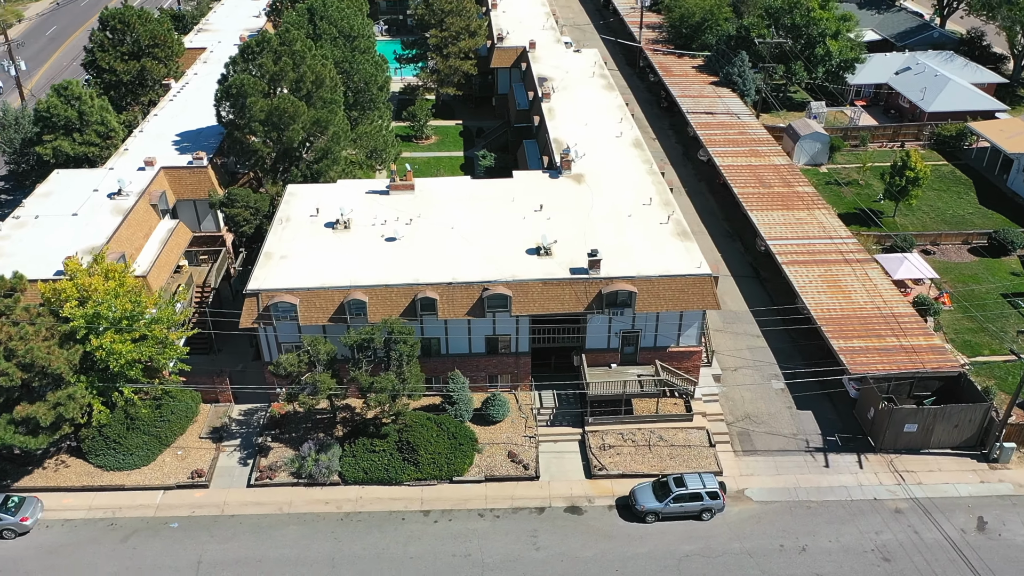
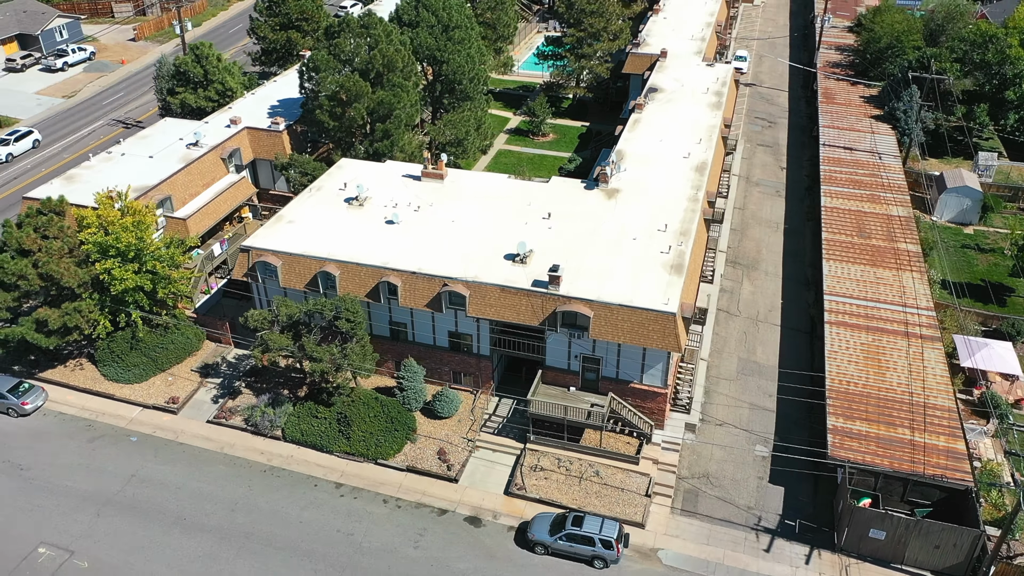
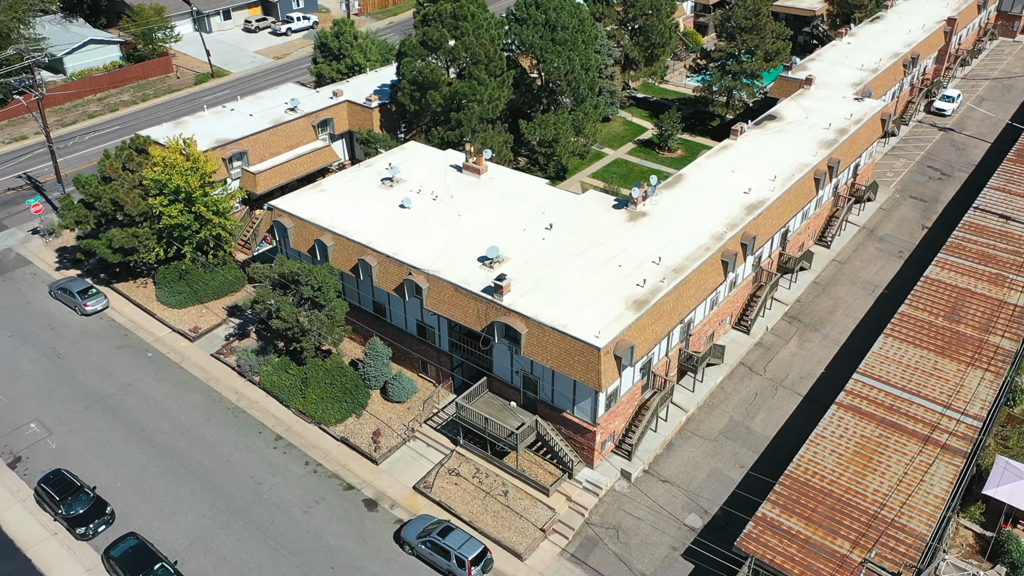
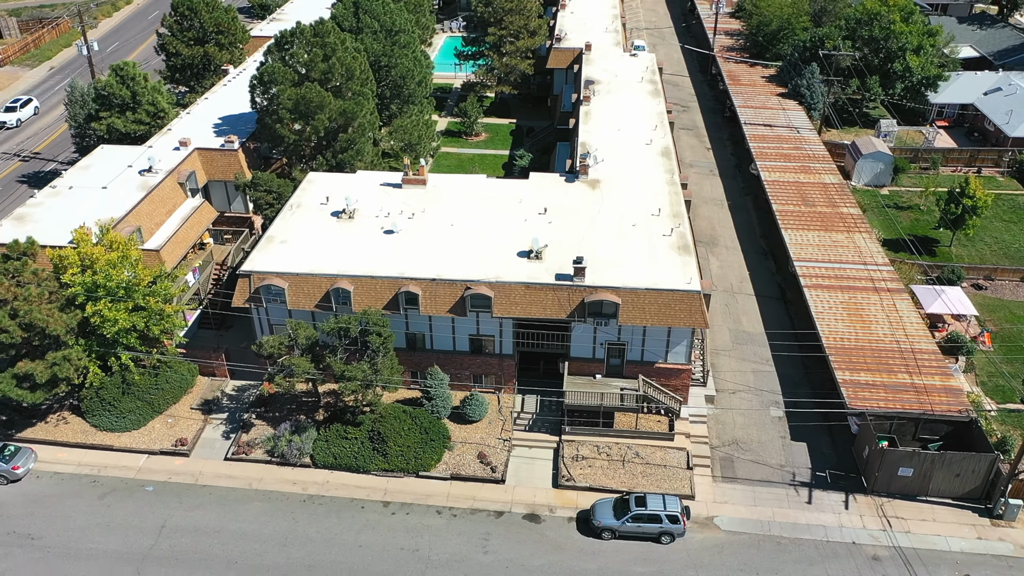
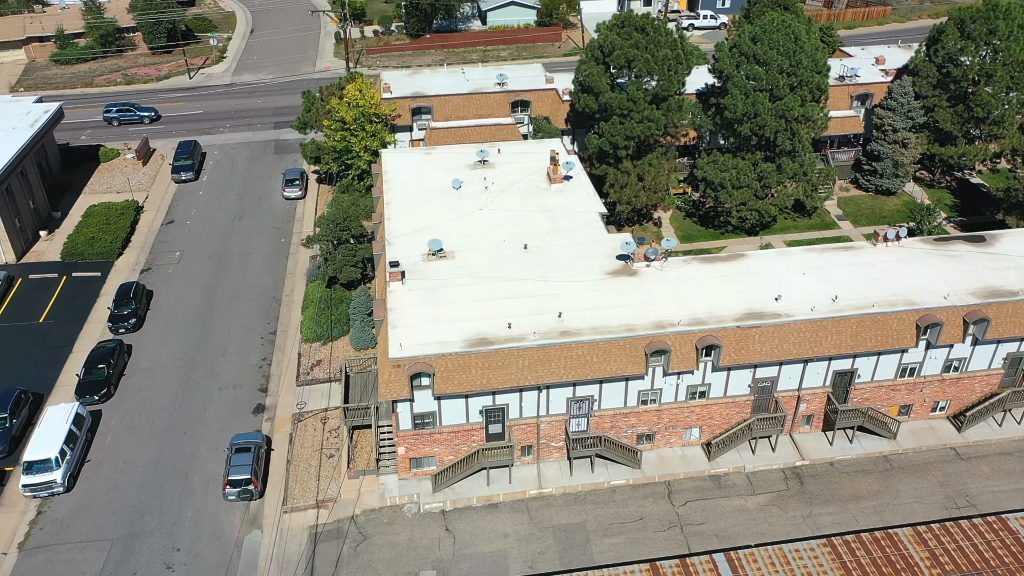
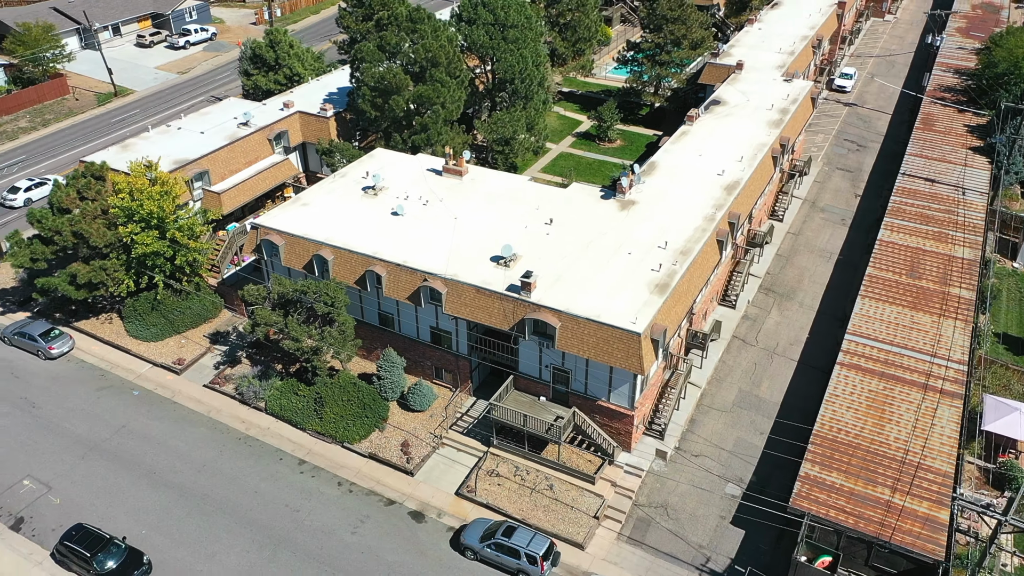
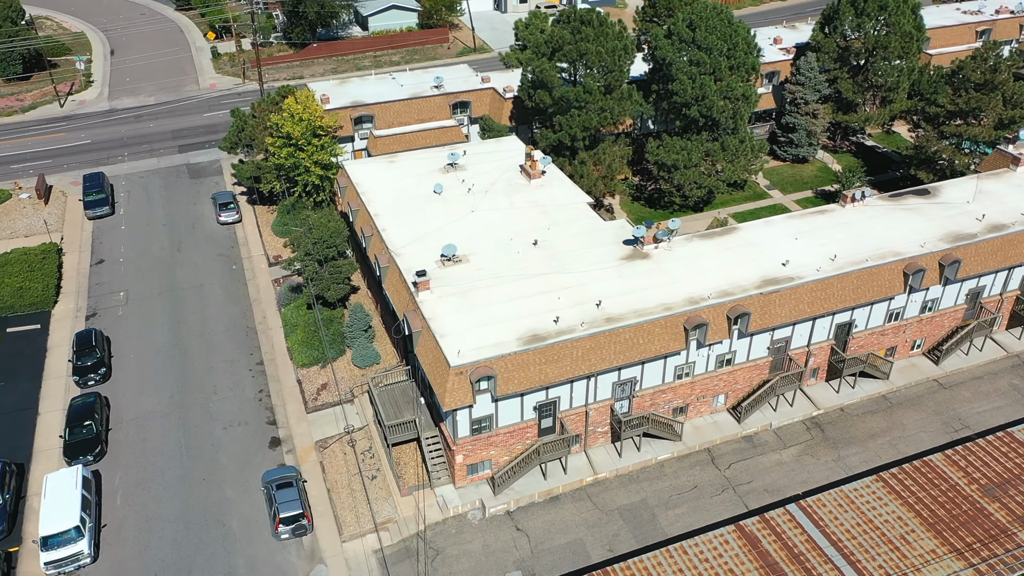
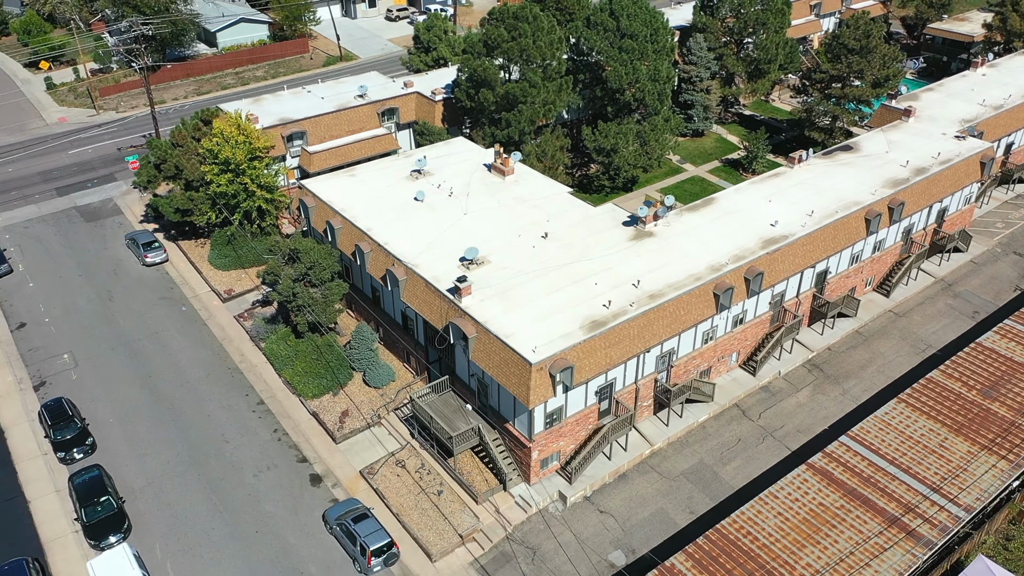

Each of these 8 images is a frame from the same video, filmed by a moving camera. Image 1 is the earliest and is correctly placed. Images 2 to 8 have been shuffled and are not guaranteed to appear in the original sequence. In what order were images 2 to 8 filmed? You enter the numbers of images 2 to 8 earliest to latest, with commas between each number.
4, 2, 6, 3, 8, 7, 5
